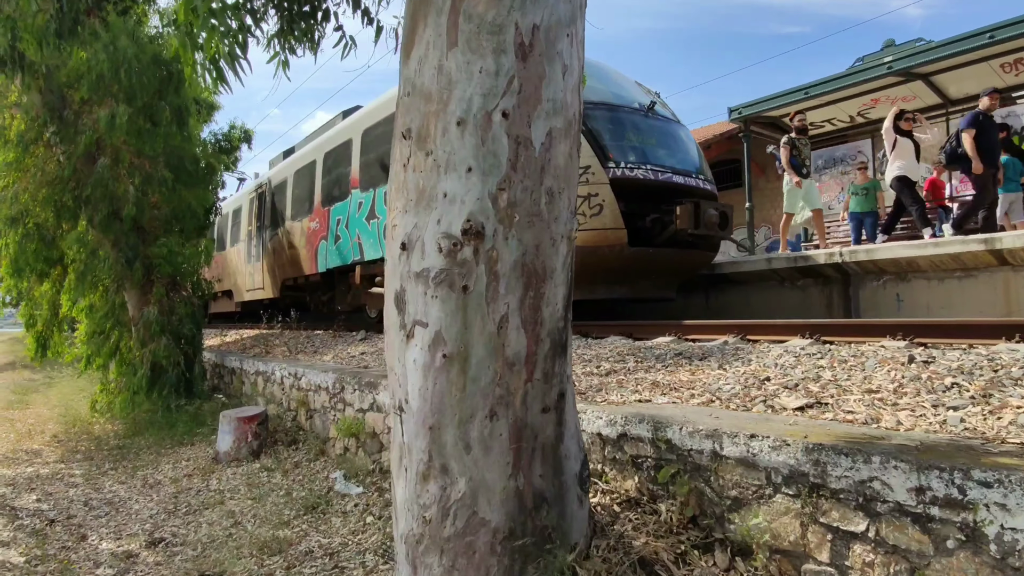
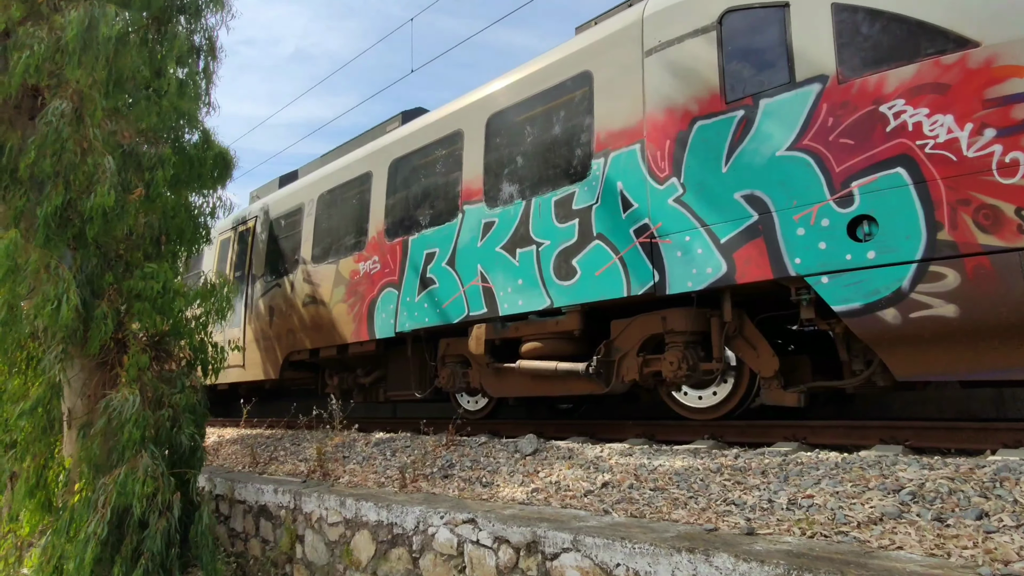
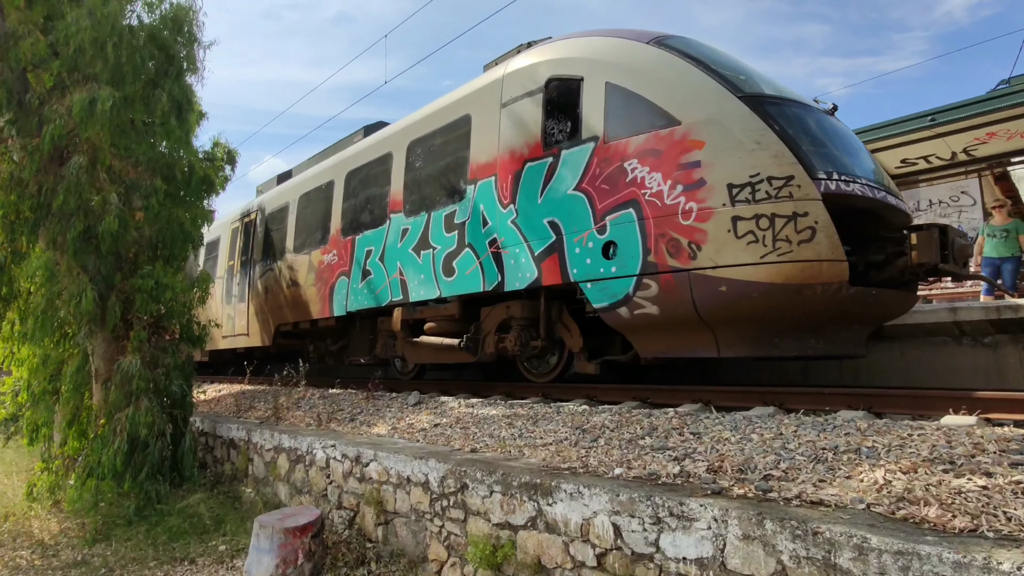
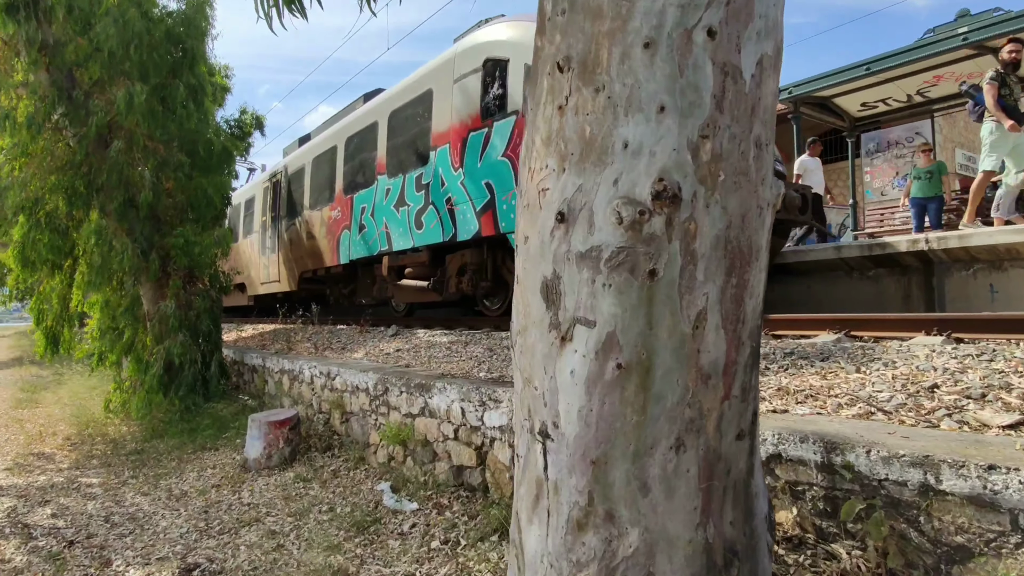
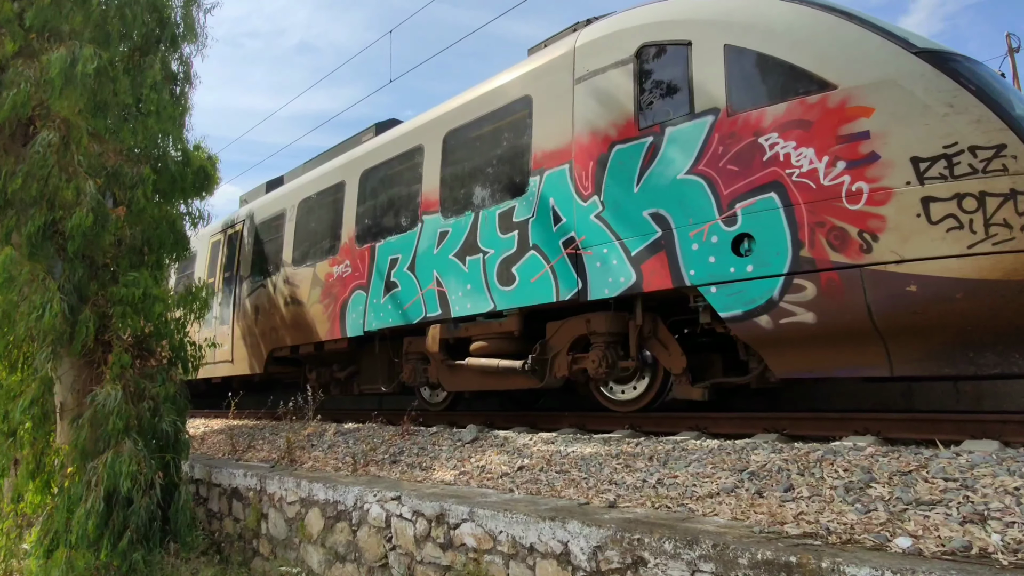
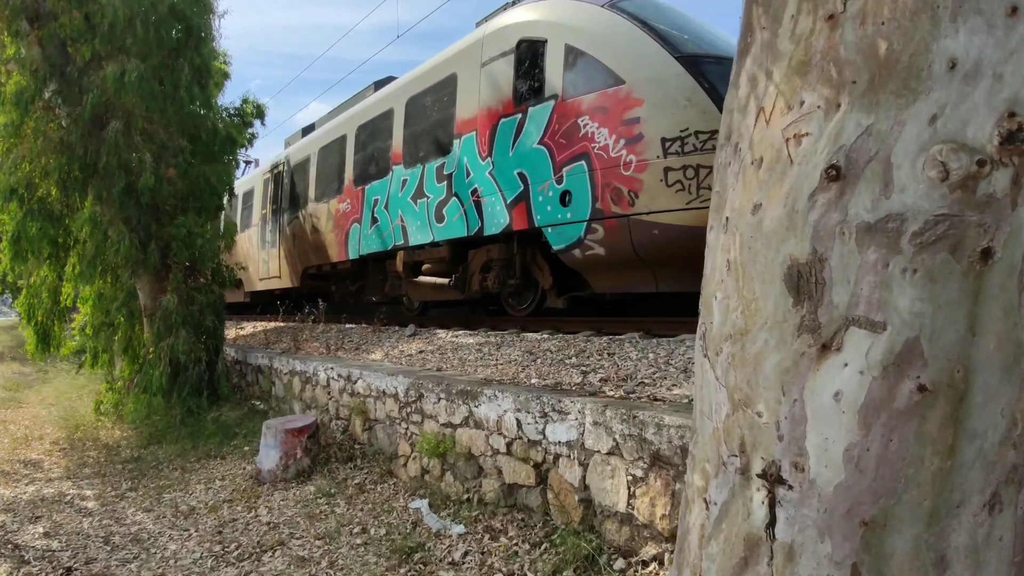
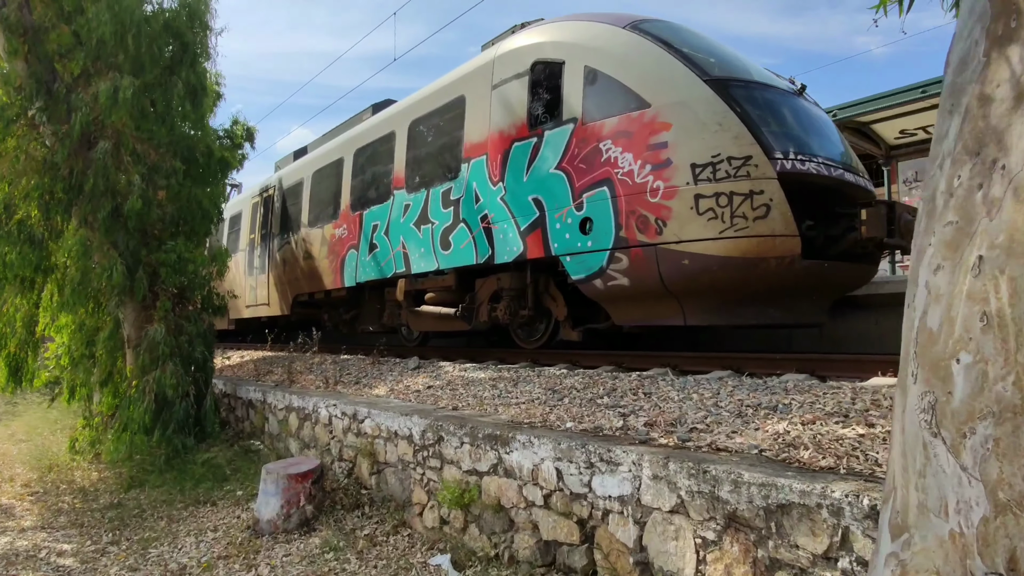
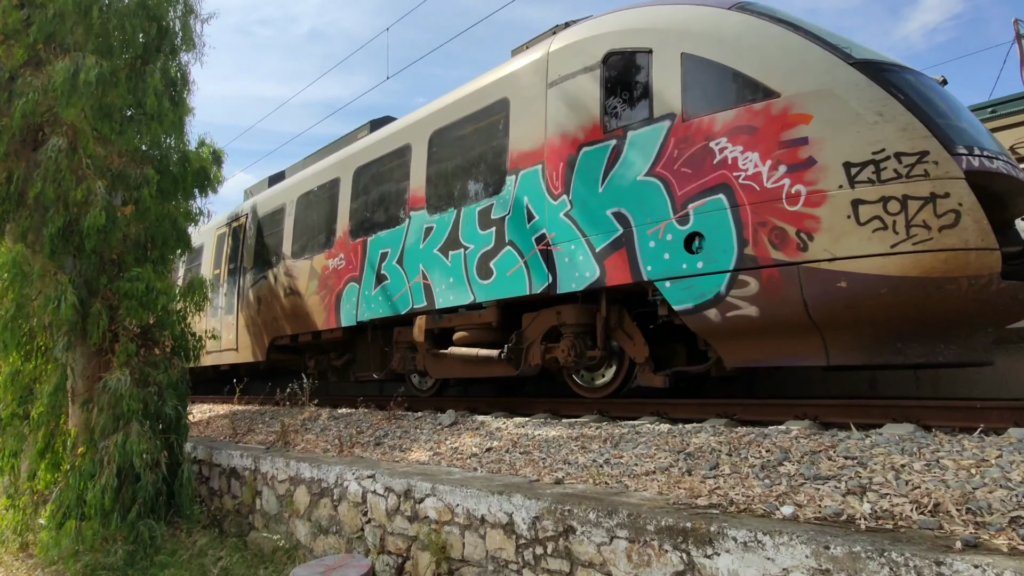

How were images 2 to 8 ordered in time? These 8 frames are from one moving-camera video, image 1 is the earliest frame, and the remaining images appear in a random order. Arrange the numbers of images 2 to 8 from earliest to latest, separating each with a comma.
4, 6, 7, 3, 8, 5, 2
